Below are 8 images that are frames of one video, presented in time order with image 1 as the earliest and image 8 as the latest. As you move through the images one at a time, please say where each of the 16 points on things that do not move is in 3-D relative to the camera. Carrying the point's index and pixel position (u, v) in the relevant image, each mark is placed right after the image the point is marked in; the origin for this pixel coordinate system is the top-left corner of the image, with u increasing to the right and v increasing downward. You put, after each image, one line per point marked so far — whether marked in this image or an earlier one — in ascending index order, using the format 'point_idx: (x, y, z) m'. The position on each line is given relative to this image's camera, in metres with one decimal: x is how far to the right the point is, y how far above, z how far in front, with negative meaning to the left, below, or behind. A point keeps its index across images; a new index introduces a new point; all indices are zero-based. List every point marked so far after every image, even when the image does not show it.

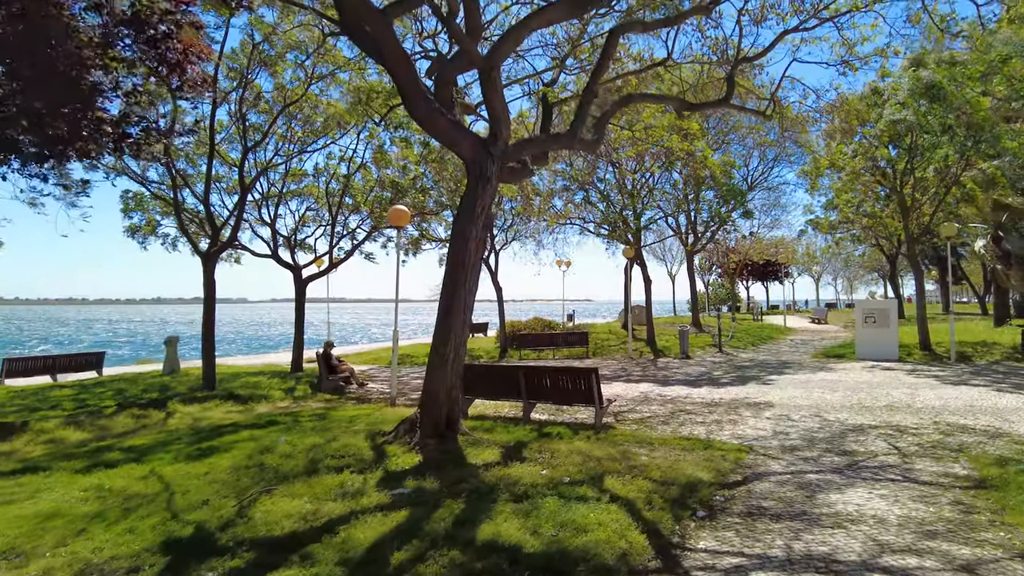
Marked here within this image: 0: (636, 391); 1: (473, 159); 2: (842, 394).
0: (+2.1, -1.7, +11.4) m
1: (-0.4, +1.2, +6.4) m
2: (+4.8, -1.6, +9.9) m
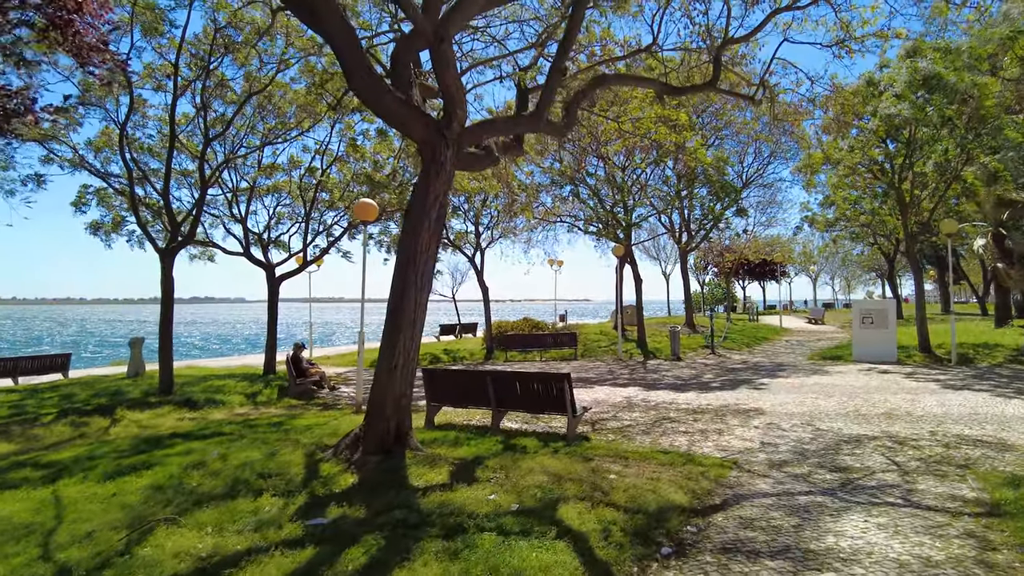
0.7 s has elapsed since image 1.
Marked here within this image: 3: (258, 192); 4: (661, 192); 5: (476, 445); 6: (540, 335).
0: (+1.7, -1.7, +10.8) m
1: (-0.8, +1.2, +5.7) m
2: (+4.5, -1.5, +9.3) m
3: (-5.6, +2.1, +15.0) m
4: (+4.3, +2.8, +19.7) m
5: (-0.3, -1.5, +6.4) m
6: (+0.7, -1.3, +17.9) m
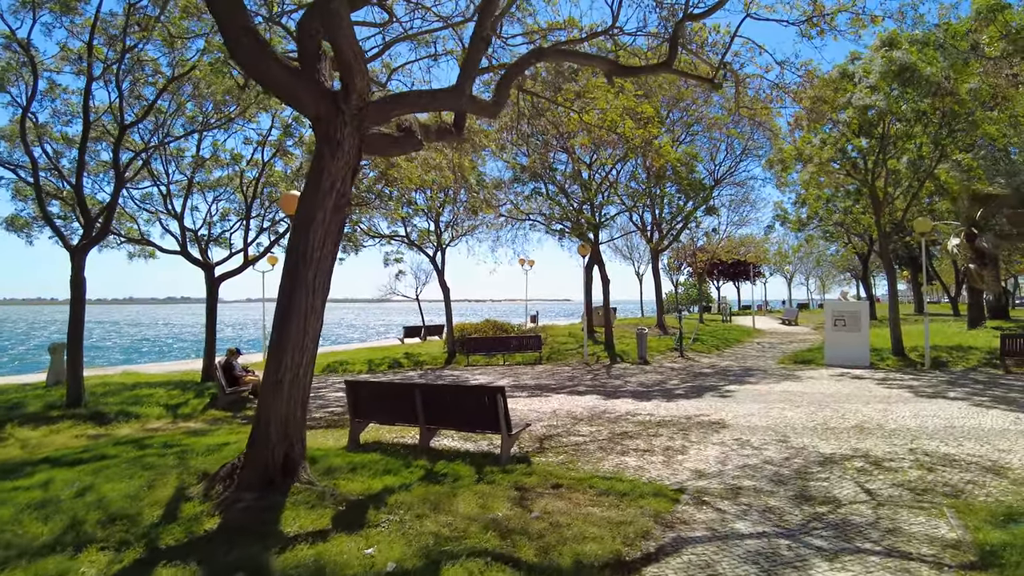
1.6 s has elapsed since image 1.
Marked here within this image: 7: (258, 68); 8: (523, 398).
0: (+1.0, -1.7, +10.0) m
1: (-1.4, +1.2, +4.9) m
2: (+3.7, -1.6, +8.6) m
3: (-6.5, +2.1, +14.0) m
4: (+3.3, +2.8, +19.0) m
5: (-1.0, -1.5, +5.5) m
6: (-0.3, -1.3, +17.1) m
7: (-1.8, +1.5, +4.7) m
8: (+0.2, -1.8, +10.8) m
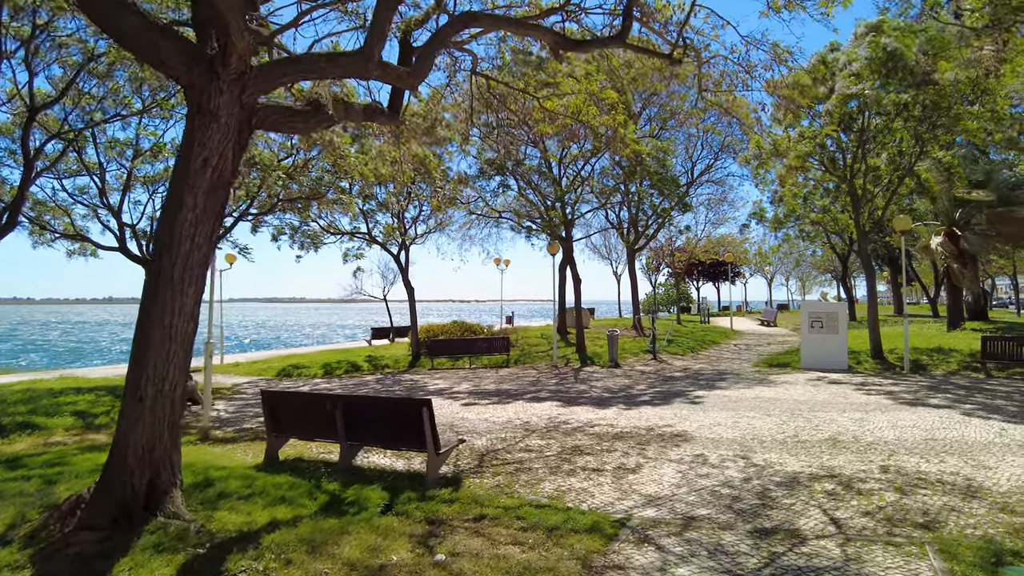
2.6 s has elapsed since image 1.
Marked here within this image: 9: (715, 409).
0: (+0.3, -1.7, +9.3) m
1: (-1.9, +1.2, +4.1) m
2: (+3.1, -1.6, +7.9) m
3: (-7.3, +2.1, +13.1) m
4: (+2.4, +2.8, +18.3) m
5: (-1.6, -1.5, +4.8) m
6: (-1.1, -1.3, +16.3) m
7: (-2.3, +1.6, +3.9) m
8: (-0.5, -1.7, +10.0) m
9: (+2.7, -1.6, +8.9) m
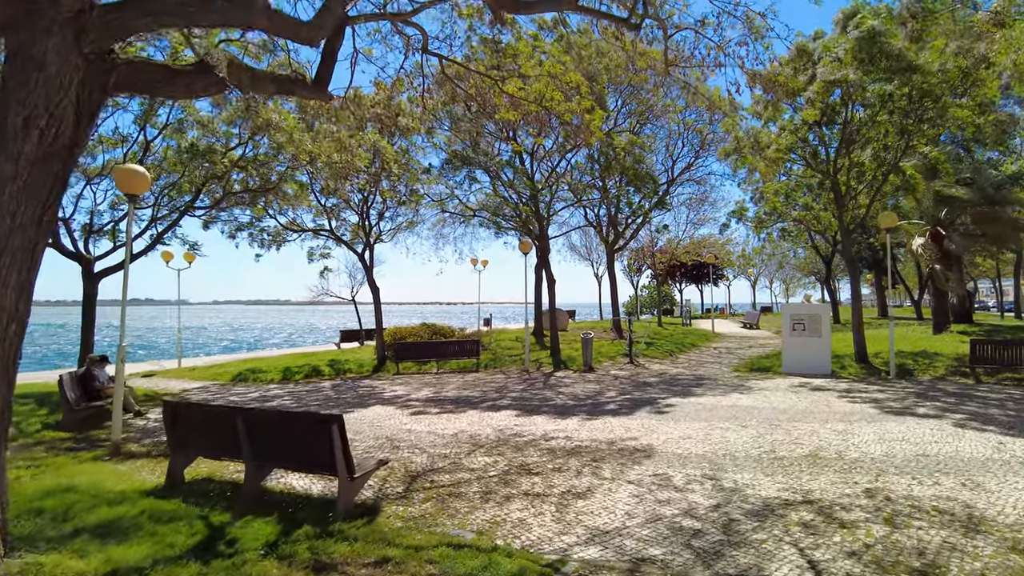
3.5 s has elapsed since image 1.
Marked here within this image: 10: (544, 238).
0: (-0.3, -1.7, +8.5) m
1: (-2.4, +1.3, +3.3) m
2: (+2.5, -1.5, +7.2) m
3: (-7.9, +2.1, +12.2) m
4: (+1.7, +2.8, +17.6) m
5: (-2.1, -1.4, +3.9) m
6: (-1.8, -1.3, +15.5) m
7: (-2.8, +1.6, +3.1) m
8: (-1.1, -1.7, +9.2) m
9: (+2.1, -1.6, +8.2) m
10: (+0.9, +1.4, +18.7) m
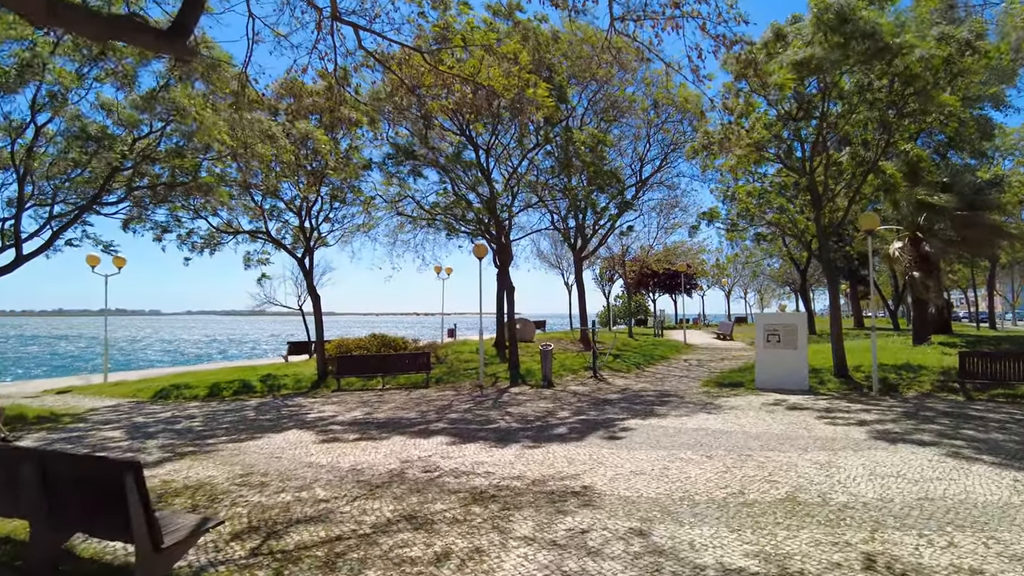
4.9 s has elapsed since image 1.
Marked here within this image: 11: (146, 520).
0: (-1.1, -1.7, +7.2) m
1: (-3.0, +1.3, +1.9) m
2: (+1.8, -1.6, +6.0) m
3: (-8.8, +2.0, +10.7) m
4: (+0.6, +2.6, +16.4) m
5: (-2.7, -1.4, +2.6) m
6: (-2.8, -1.4, +14.1) m
7: (-3.4, +1.6, +1.8) m
8: (-1.9, -1.8, +7.8) m
9: (+1.3, -1.6, +6.9) m
10: (-0.2, +1.2, +17.5) m
11: (-1.8, -1.1, +3.3) m
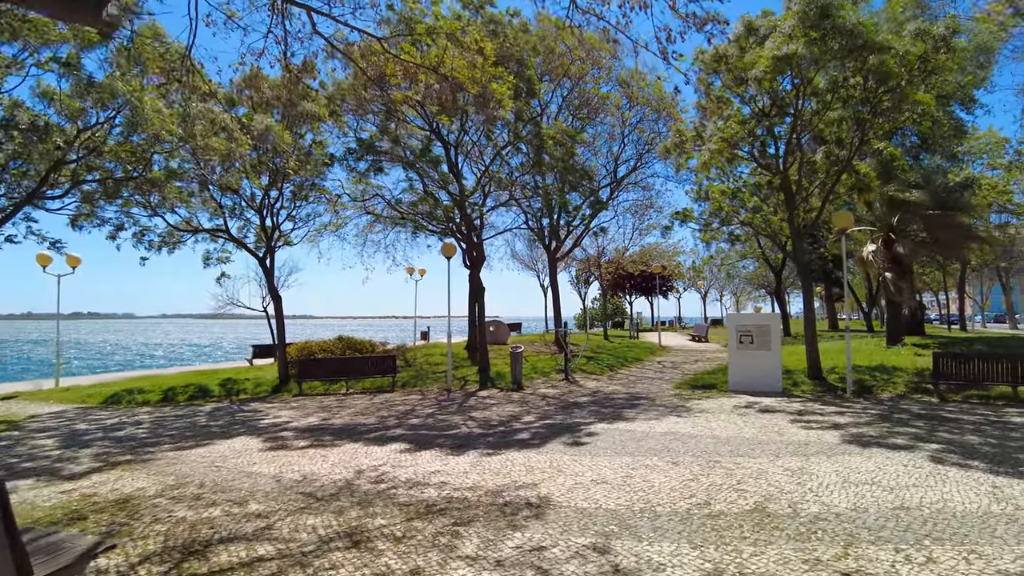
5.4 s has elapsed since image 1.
0: (-1.5, -1.7, +6.8) m
1: (-3.3, +1.4, +1.5) m
2: (+1.4, -1.5, +5.6) m
3: (-9.3, +2.1, +10.0) m
4: (-0.1, +2.6, +16.0) m
5: (-3.0, -1.4, +2.1) m
6: (-3.4, -1.4, +13.6) m
7: (-3.6, +1.7, +1.3) m
8: (-2.4, -1.8, +7.4) m
9: (+0.9, -1.6, +6.5) m
10: (-0.9, +1.2, +17.1) m
11: (-2.1, -1.1, +2.8) m
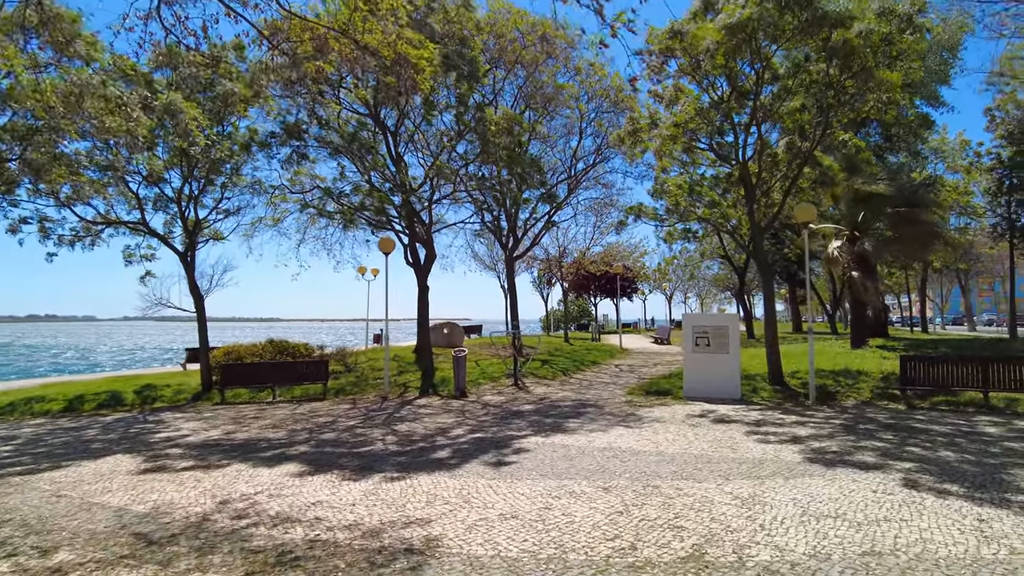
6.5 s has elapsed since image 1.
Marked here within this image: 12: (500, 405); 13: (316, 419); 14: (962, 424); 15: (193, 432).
0: (-2.3, -1.7, +5.7) m
1: (-3.8, +1.4, +0.3) m
2: (+0.7, -1.5, +4.6) m
3: (-10.2, +2.1, +8.6) m
4: (-1.2, +2.6, +15.0) m
5: (-3.5, -1.3, +0.9) m
6: (-4.5, -1.4, +12.5) m
7: (-4.2, +1.8, +0.1) m
8: (-3.2, -1.7, +6.3) m
9: (+0.1, -1.6, +5.6) m
10: (-2.2, +1.2, +16.0) m
11: (-2.7, -1.0, +1.7) m
12: (-0.2, -1.9, +10.9) m
13: (-2.8, -1.9, +9.8) m
14: (+5.1, -1.5, +7.7) m
15: (-4.1, -1.9, +8.7) m
